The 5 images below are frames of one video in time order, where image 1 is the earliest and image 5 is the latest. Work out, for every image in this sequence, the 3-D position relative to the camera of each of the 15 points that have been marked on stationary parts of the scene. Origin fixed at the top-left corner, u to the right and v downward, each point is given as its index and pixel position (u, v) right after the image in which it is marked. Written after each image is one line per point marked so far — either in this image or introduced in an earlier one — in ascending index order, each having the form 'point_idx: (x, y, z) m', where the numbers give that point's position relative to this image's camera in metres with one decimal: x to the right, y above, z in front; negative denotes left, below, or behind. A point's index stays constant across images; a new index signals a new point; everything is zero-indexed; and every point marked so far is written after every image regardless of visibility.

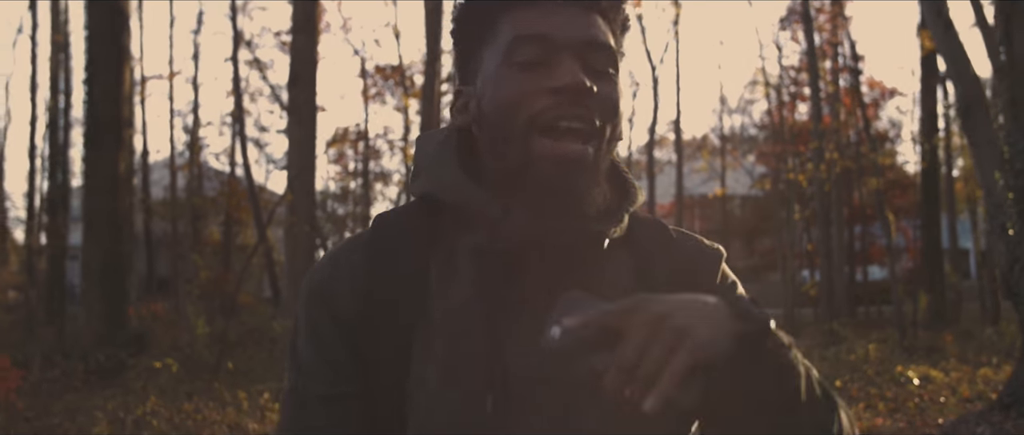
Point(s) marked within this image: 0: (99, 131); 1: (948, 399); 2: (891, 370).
0: (-6.8, +1.4, +18.1) m
1: (+4.7, -1.9, +12.3) m
2: (+5.3, -2.1, +15.8) m
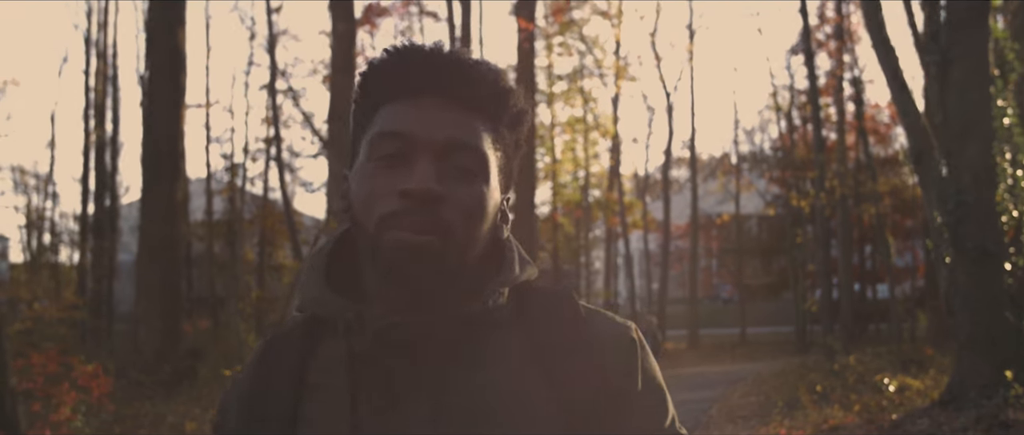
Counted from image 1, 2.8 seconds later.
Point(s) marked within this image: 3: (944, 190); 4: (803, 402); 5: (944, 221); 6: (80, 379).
0: (-6.4, +0.9, +20.4) m
1: (+5.0, -2.3, +14.2) m
2: (+5.7, -2.5, +17.7) m
3: (+4.3, +0.3, +11.0) m
4: (+4.0, -2.5, +15.4) m
5: (+4.3, 0.0, +11.1) m
6: (-6.2, -2.3, +15.8) m
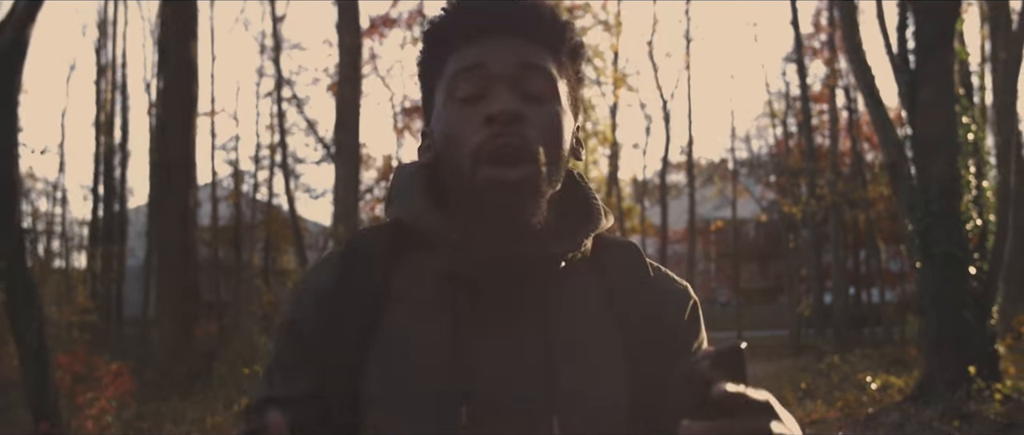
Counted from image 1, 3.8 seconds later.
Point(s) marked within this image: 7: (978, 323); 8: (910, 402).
0: (-6.4, +0.8, +21.3) m
1: (+5.0, -2.4, +15.1) m
2: (+5.7, -2.6, +18.6) m
3: (+4.3, +0.2, +12.0) m
4: (+4.0, -2.6, +16.3) m
5: (+4.3, -0.1, +12.1) m
6: (-6.1, -2.4, +16.7) m
7: (+4.9, -1.1, +11.6) m
8: (+4.2, -2.0, +11.9) m
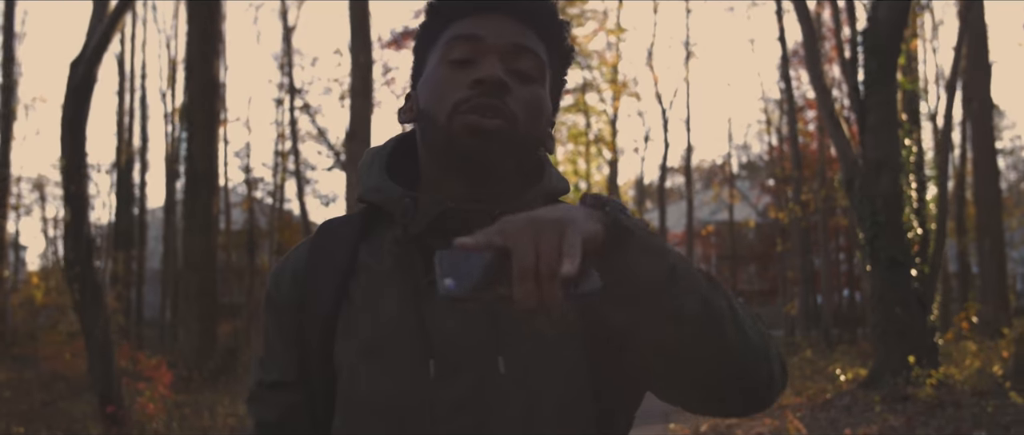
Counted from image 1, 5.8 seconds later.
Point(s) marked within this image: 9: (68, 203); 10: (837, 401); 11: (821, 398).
0: (-6.3, +0.7, +23.1) m
1: (+5.0, -2.5, +16.9) m
2: (+5.8, -2.8, +20.4) m
3: (+4.3, +0.1, +13.7) m
4: (+4.1, -2.8, +18.0) m
5: (+4.3, -0.2, +13.8) m
6: (-6.1, -2.5, +18.5) m
7: (+4.9, -1.2, +13.4) m
8: (+4.2, -2.1, +13.6) m
9: (-5.1, +0.2, +12.8) m
10: (+3.9, -2.2, +13.7) m
11: (+4.2, -2.4, +14.9) m
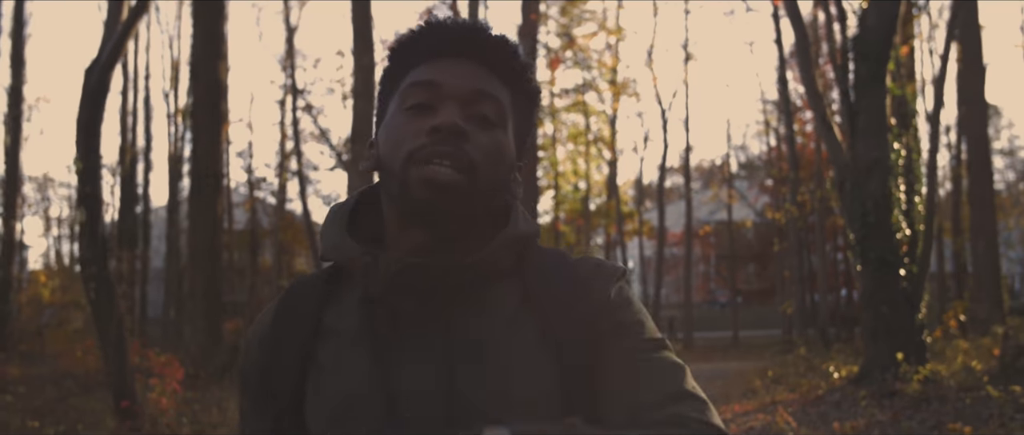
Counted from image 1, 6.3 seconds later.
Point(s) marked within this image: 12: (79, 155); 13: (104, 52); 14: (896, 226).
0: (-6.3, +0.7, +23.5) m
1: (+5.0, -2.5, +17.3) m
2: (+5.8, -2.8, +20.8) m
3: (+4.3, +0.1, +14.1) m
4: (+4.1, -2.8, +18.4) m
5: (+4.4, -0.2, +14.2) m
6: (-6.1, -2.5, +18.9) m
7: (+4.9, -1.2, +13.8) m
8: (+4.3, -2.1, +14.1) m
9: (-5.1, +0.2, +13.3) m
10: (+4.0, -2.3, +14.1) m
11: (+4.2, -2.4, +15.3) m
12: (-5.1, +0.7, +13.2) m
13: (-4.6, +1.9, +12.8) m
14: (+4.8, -0.1, +14.1) m
